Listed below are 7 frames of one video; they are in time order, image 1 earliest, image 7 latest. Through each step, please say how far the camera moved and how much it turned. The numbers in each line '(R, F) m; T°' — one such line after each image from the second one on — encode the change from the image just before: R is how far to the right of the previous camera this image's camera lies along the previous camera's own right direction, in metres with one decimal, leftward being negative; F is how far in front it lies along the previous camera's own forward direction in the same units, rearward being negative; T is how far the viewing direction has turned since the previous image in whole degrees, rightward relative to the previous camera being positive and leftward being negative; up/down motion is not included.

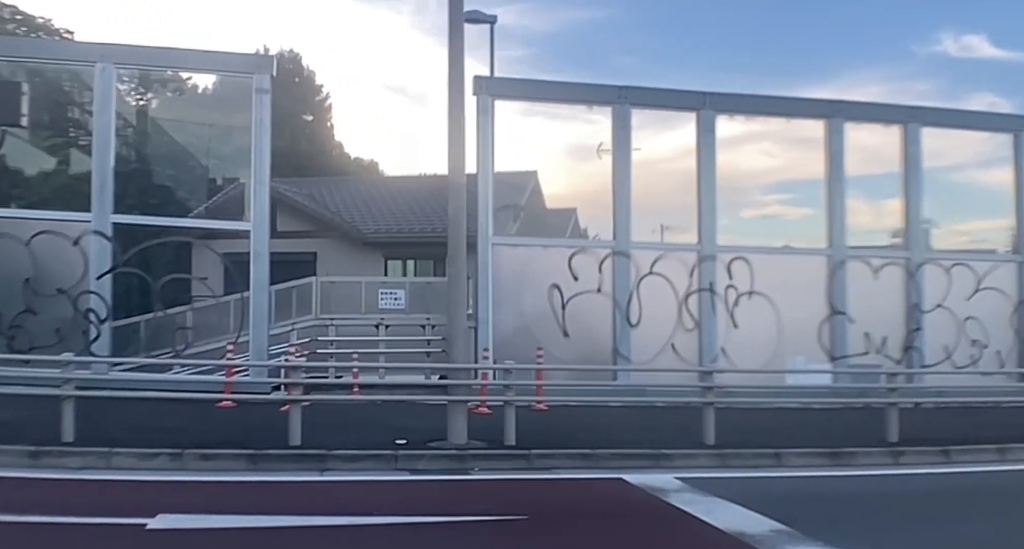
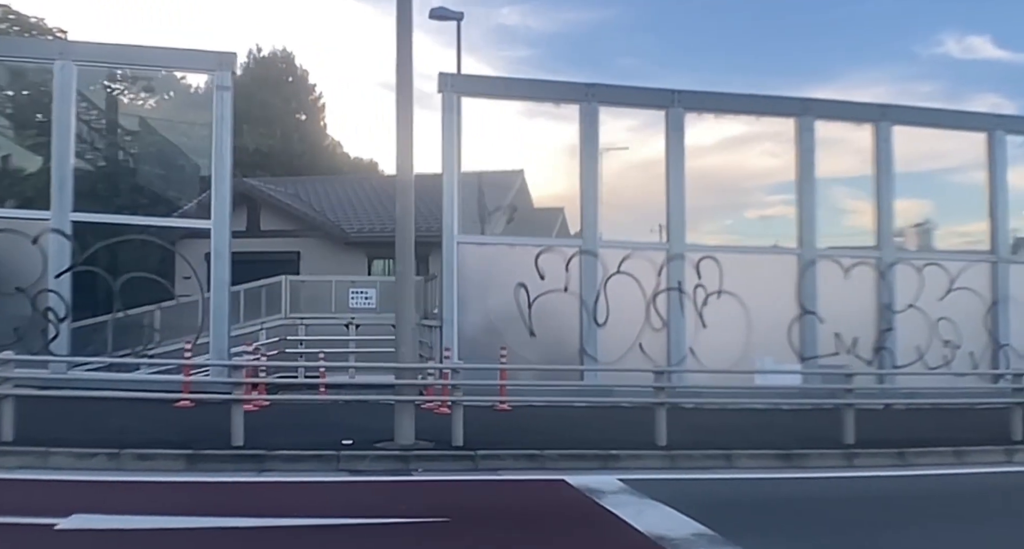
(+0.8, +0.1) m; 0°
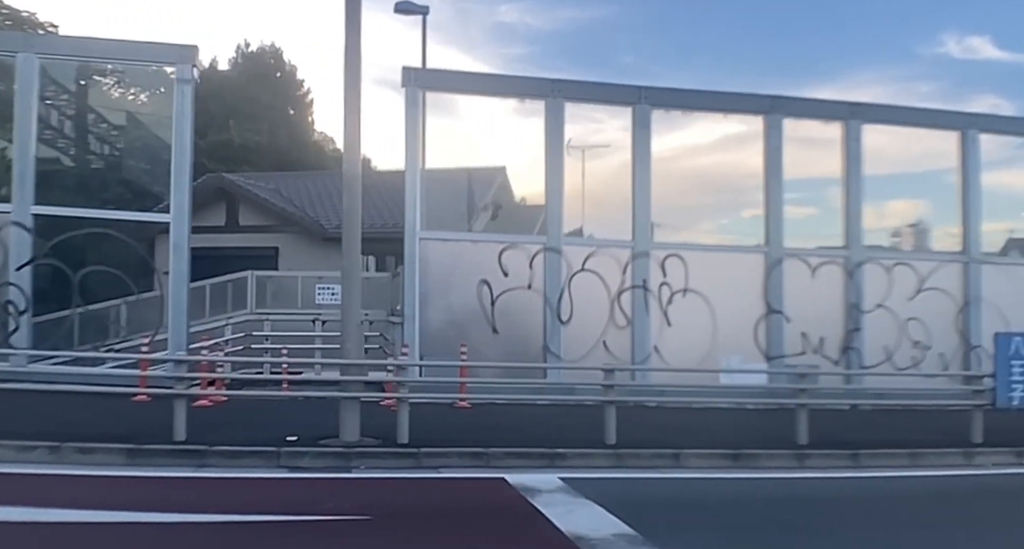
(+0.7, +0.1) m; 0°
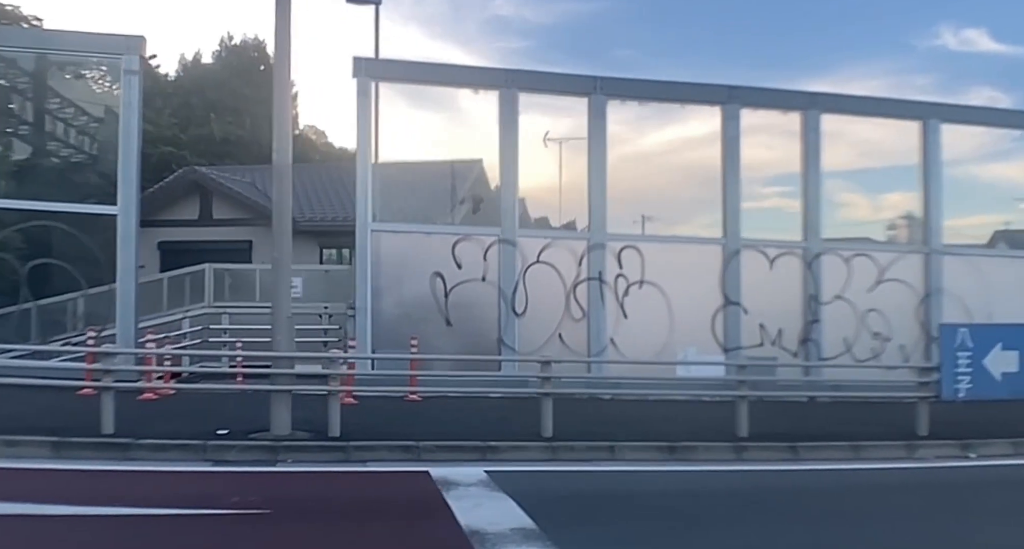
(+0.9, +0.1) m; 0°
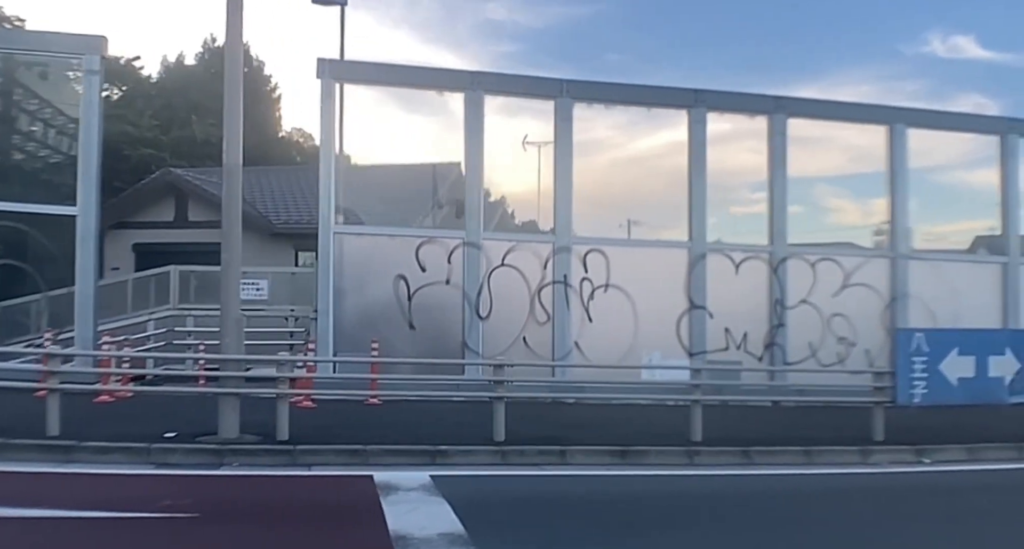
(+0.6, 0.0) m; +1°
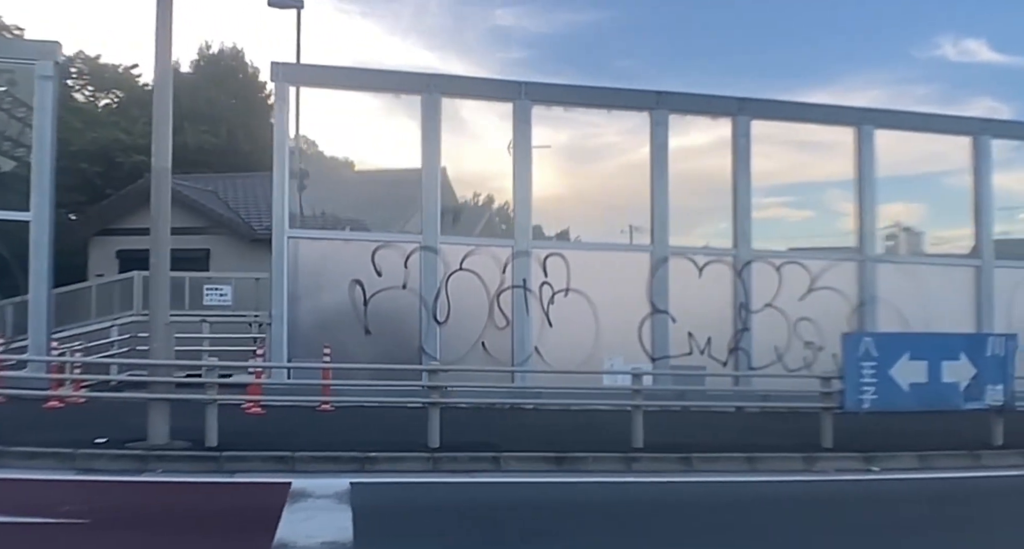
(+1.1, +0.2) m; -1°
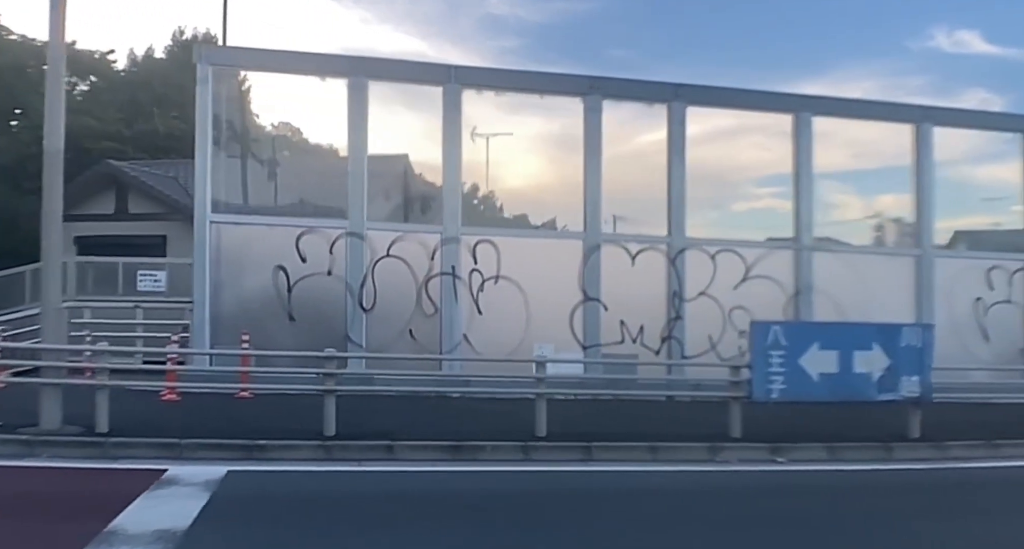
(+1.3, +0.2) m; 0°
